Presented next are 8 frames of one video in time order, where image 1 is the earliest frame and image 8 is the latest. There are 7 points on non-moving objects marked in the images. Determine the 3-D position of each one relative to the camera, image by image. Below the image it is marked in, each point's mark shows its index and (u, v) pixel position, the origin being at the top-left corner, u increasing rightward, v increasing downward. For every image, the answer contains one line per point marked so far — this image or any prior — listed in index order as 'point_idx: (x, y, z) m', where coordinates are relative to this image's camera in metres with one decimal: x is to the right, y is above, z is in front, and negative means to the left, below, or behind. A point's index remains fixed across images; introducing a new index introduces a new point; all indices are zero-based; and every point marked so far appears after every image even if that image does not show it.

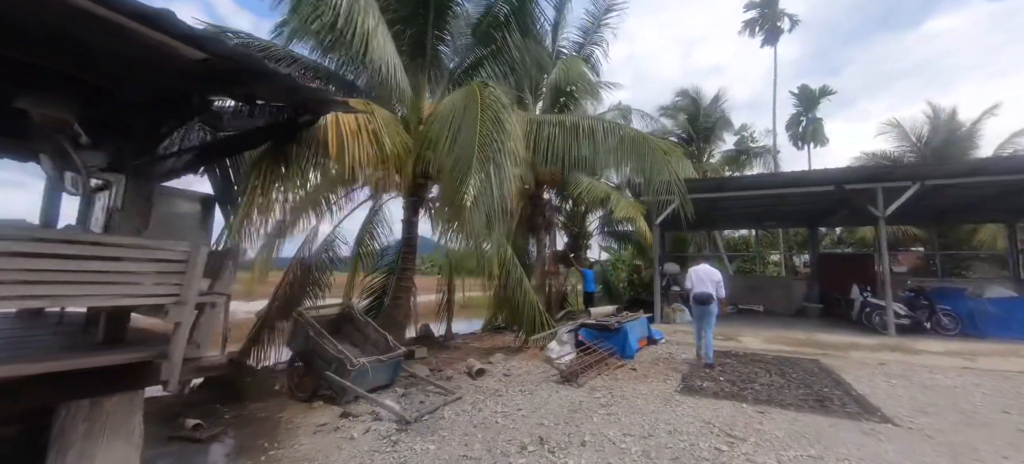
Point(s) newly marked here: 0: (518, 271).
0: (0.0, -0.7, +7.6) m
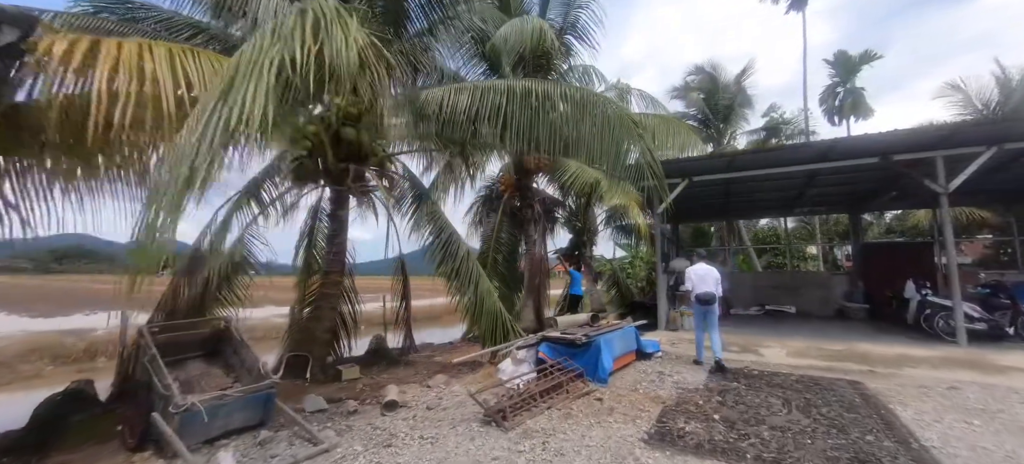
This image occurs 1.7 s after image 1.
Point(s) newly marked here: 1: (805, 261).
0: (-0.7, -0.5, +6.3) m
1: (+12.0, -1.2, +16.4) m
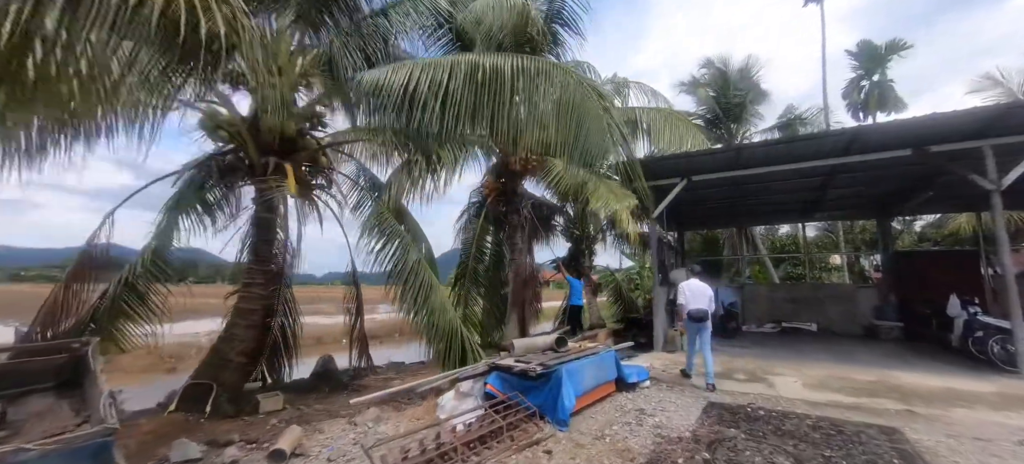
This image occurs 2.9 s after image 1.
0: (-1.2, -0.6, +5.4) m
1: (+11.8, -1.5, +15.0) m
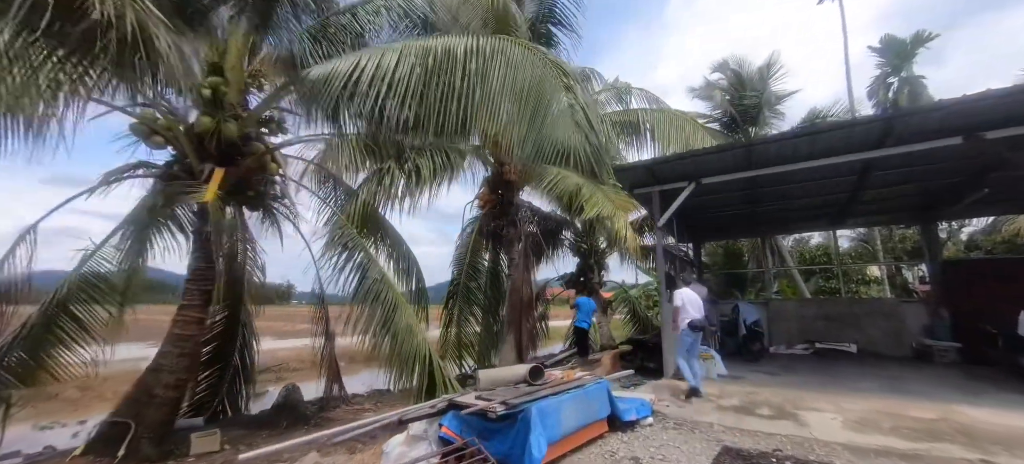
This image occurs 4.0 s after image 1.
0: (-1.5, -0.8, +4.8) m
1: (+12.0, -1.8, +13.6) m
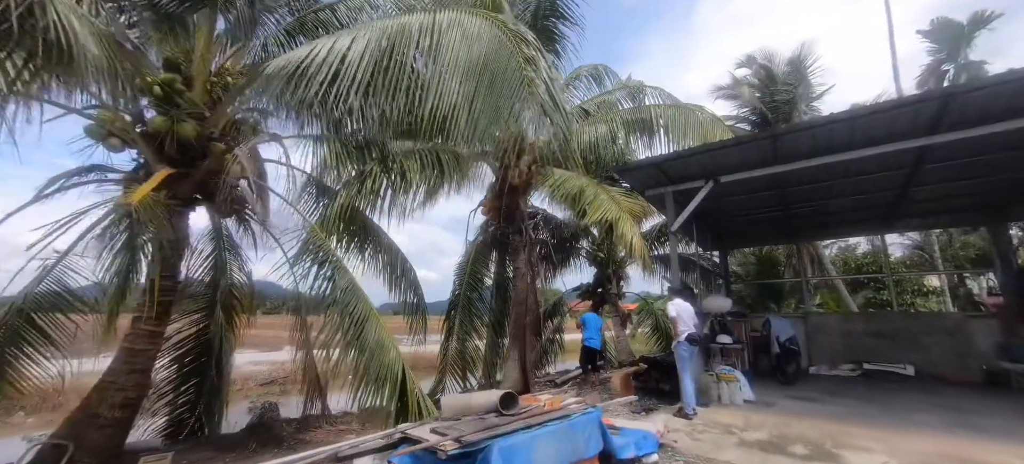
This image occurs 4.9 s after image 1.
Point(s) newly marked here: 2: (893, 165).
0: (-1.7, -0.8, +4.3) m
1: (+12.5, -2.0, +12.2) m
2: (+5.1, +0.9, +5.4) m
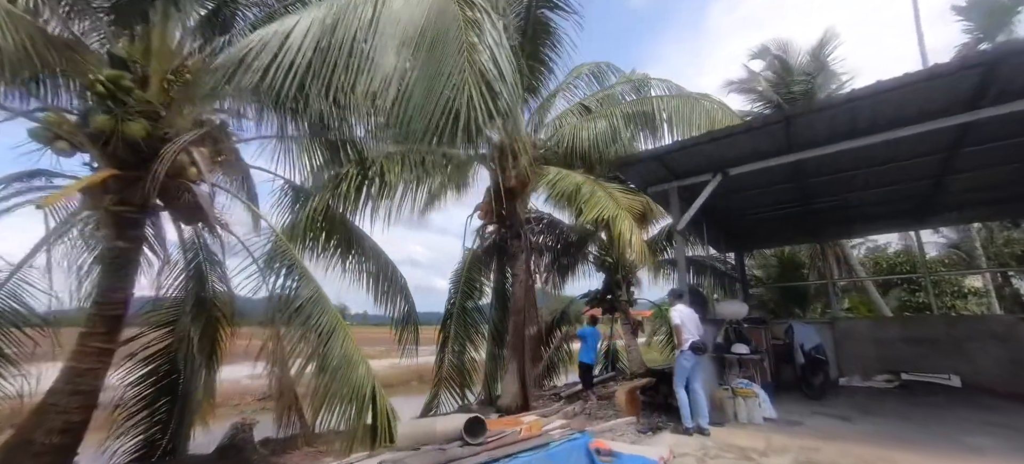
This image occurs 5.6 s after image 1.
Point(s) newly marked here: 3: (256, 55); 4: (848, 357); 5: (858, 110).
0: (-1.9, -0.9, +3.9) m
1: (+12.6, -1.9, +11.2) m
2: (+5.0, +1.0, +4.8) m
3: (-1.9, +1.4, +3.0) m
4: (+6.4, -2.4, +7.7) m
5: (+3.5, +1.3, +4.1) m
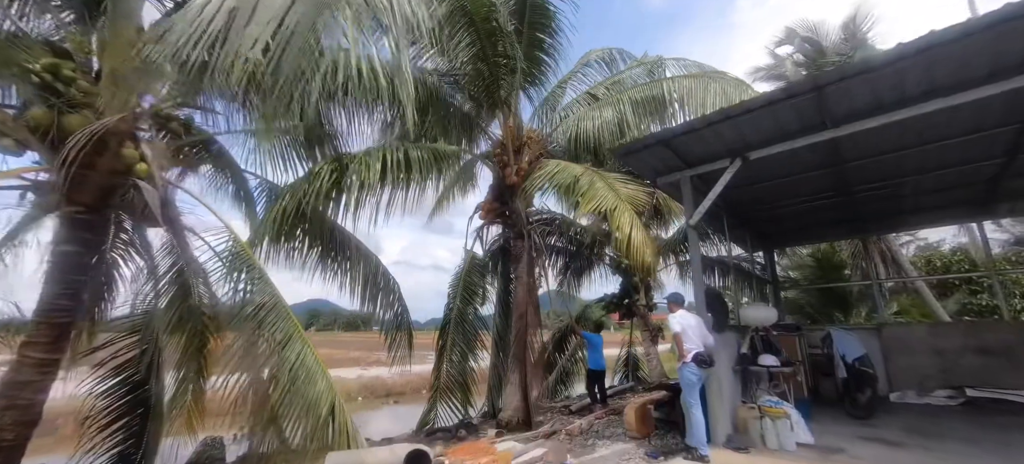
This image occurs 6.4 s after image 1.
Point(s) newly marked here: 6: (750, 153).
0: (-2.0, -0.9, +3.5) m
1: (+12.9, -1.7, +9.8) m
2: (+4.8, +1.1, +4.0) m
3: (-2.2, +1.4, +2.7) m
4: (+6.5, -2.3, +6.7) m
5: (+3.3, +1.4, +3.4) m
6: (+2.7, +0.9, +4.6) m
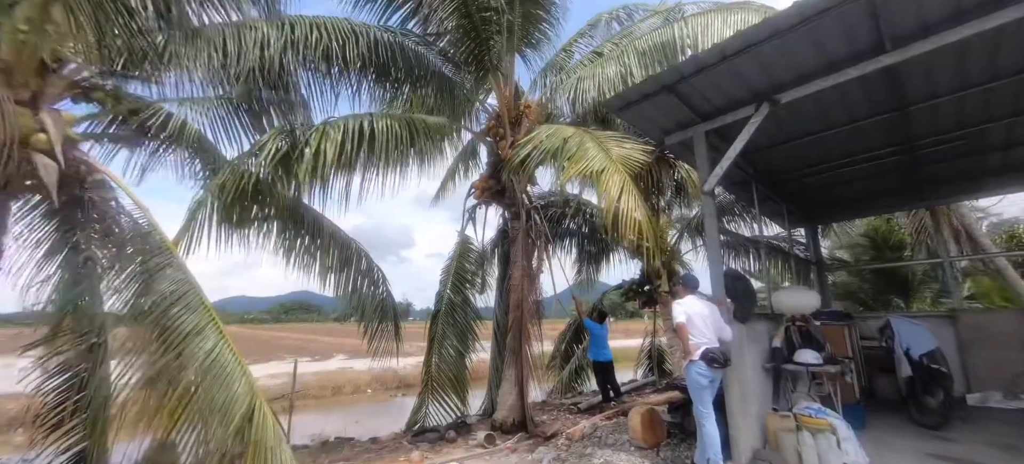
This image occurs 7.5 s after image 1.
0: (-2.4, -0.7, +3.0) m
1: (+13.0, -1.0, +8.1) m
2: (+4.4, +1.4, +2.8) m
3: (-2.6, +1.5, +2.1) m
4: (+6.4, -1.8, +5.5) m
5: (+2.9, +1.7, +2.3) m
6: (+2.4, +1.2, +3.6) m
